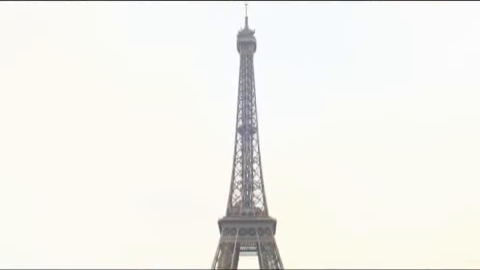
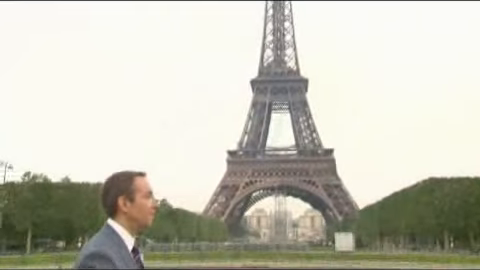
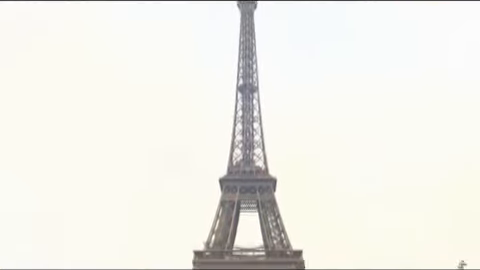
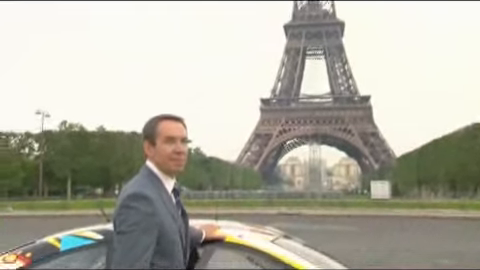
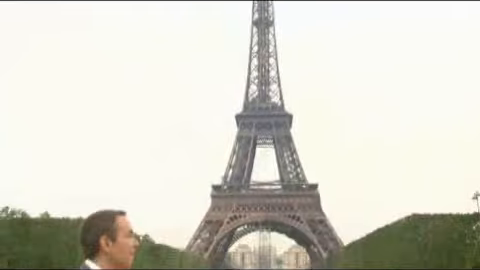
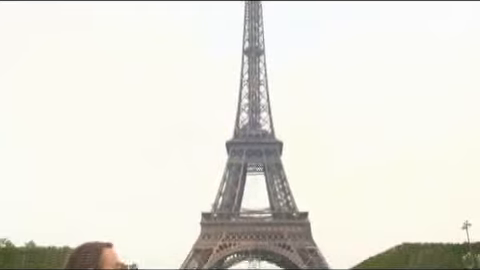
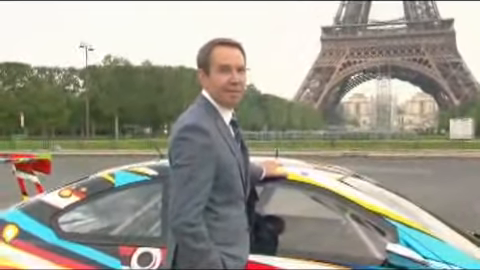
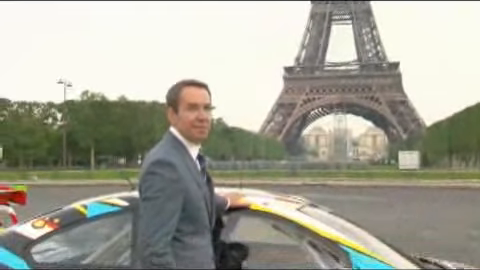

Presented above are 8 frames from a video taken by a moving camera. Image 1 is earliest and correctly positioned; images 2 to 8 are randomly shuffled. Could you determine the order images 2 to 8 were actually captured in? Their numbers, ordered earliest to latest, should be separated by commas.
3, 6, 5, 2, 4, 8, 7
